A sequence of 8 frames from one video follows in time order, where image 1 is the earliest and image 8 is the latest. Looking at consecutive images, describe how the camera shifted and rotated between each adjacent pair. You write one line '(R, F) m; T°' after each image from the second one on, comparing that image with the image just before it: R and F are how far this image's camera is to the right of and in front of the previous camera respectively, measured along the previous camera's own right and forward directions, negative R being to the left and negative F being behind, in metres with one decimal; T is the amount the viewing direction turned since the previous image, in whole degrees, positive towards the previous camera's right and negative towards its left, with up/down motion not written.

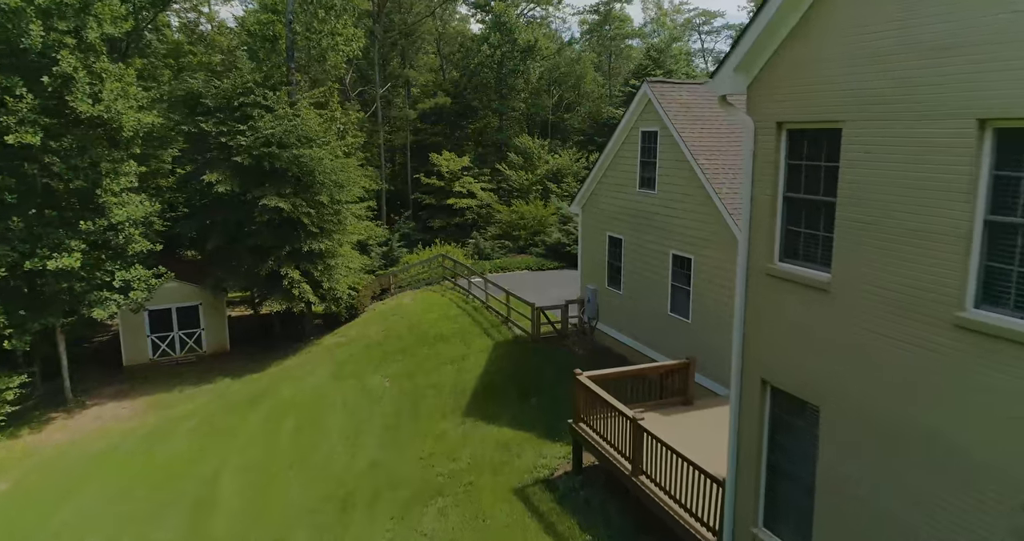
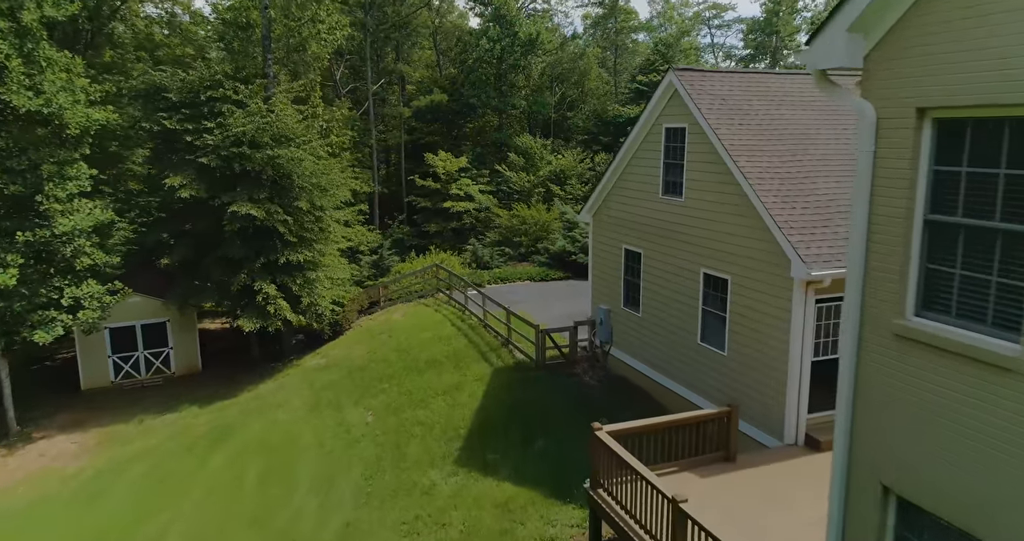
(0.0, +2.0) m; 0°
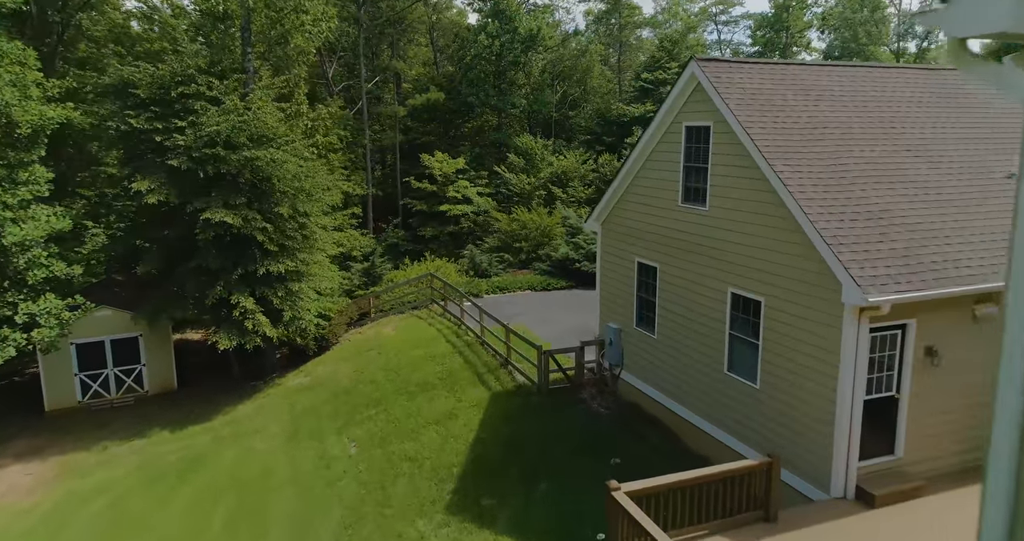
(0.0, +1.4) m; 0°
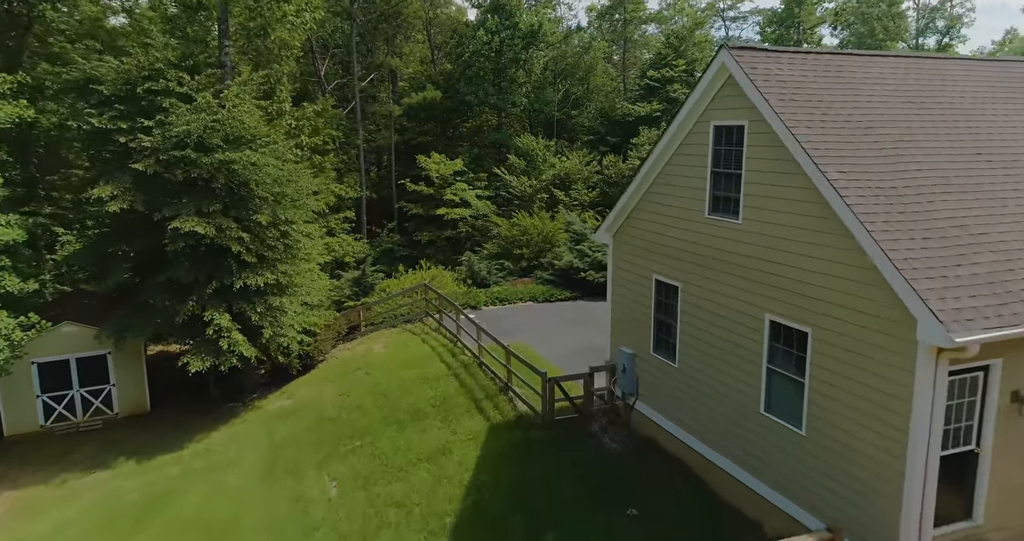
(0.0, +1.4) m; 0°
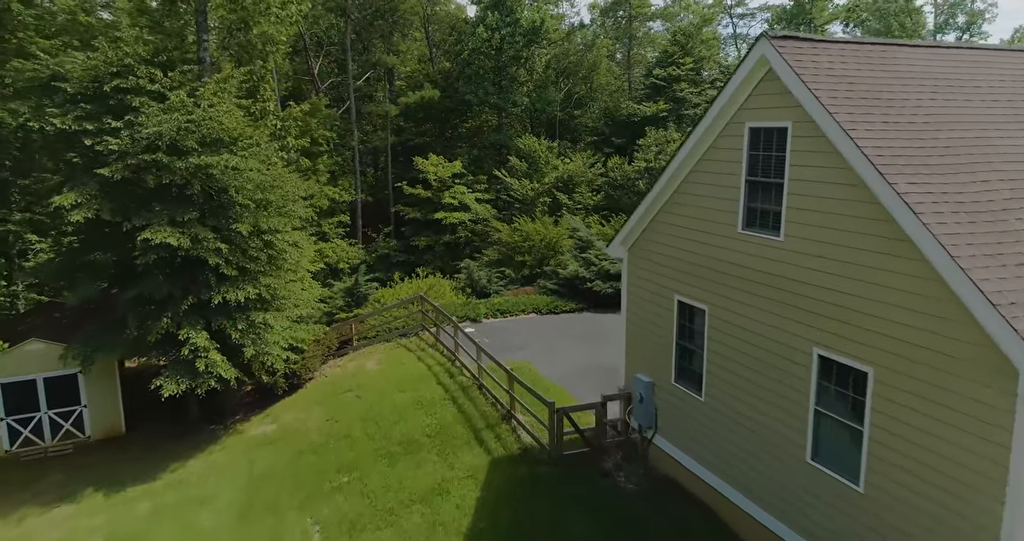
(-0.1, +1.2) m; 0°
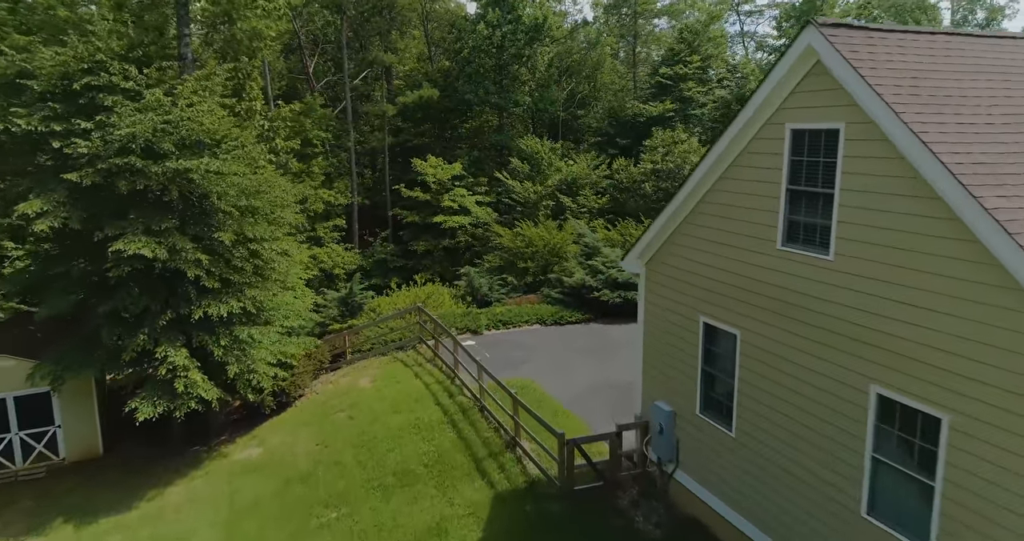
(-0.1, +1.0) m; 0°
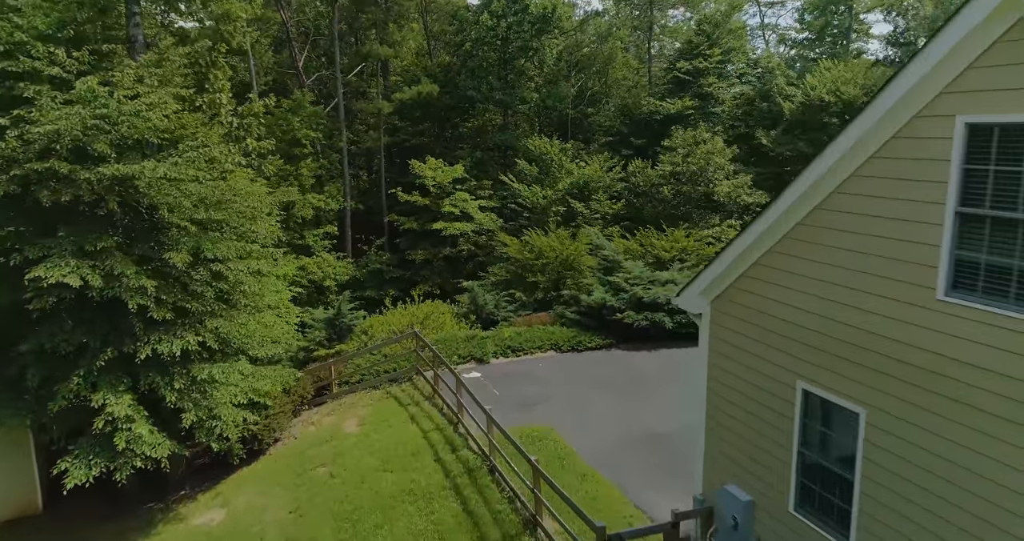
(-0.2, +2.2) m; 0°
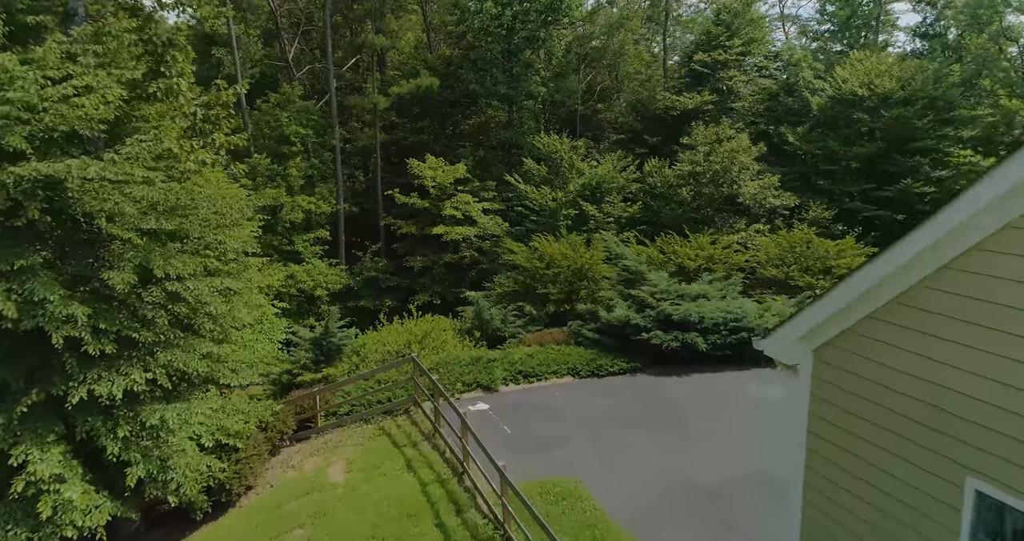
(-0.2, +1.9) m; 0°
